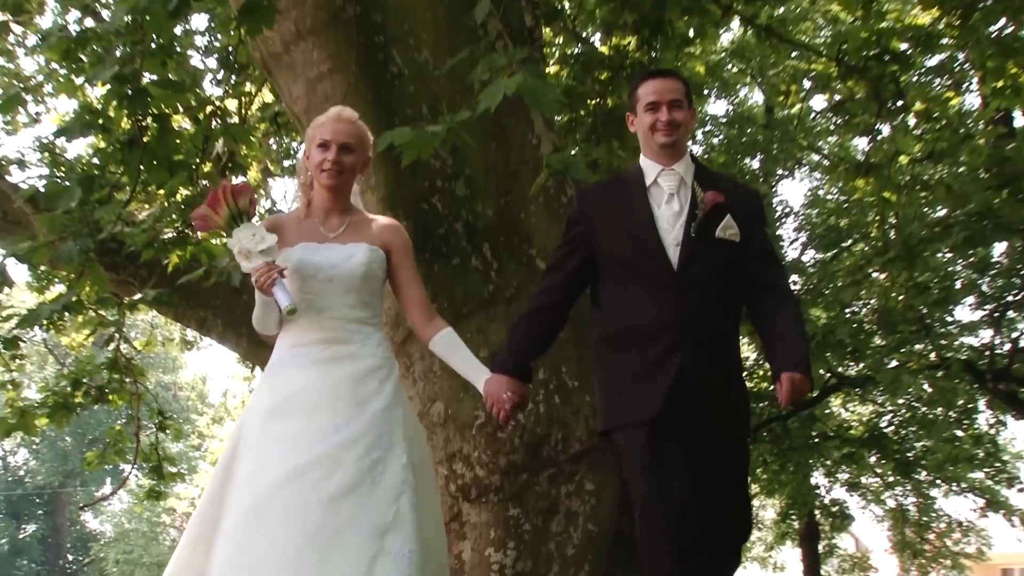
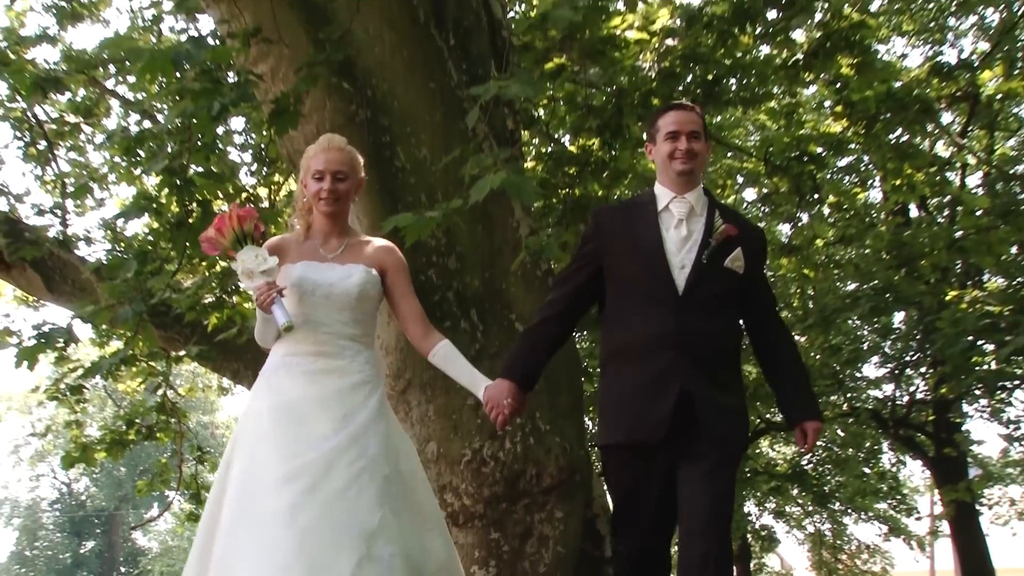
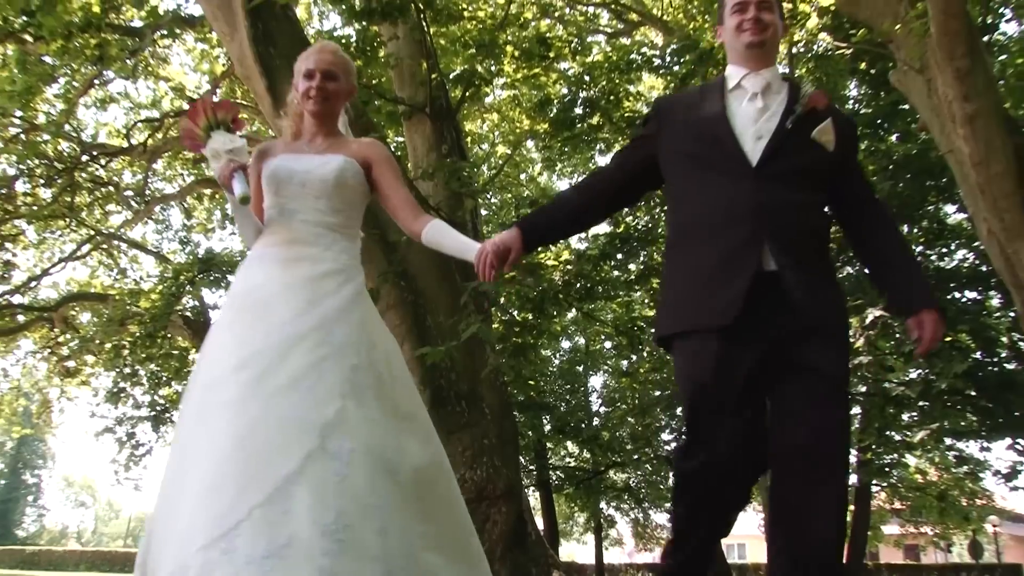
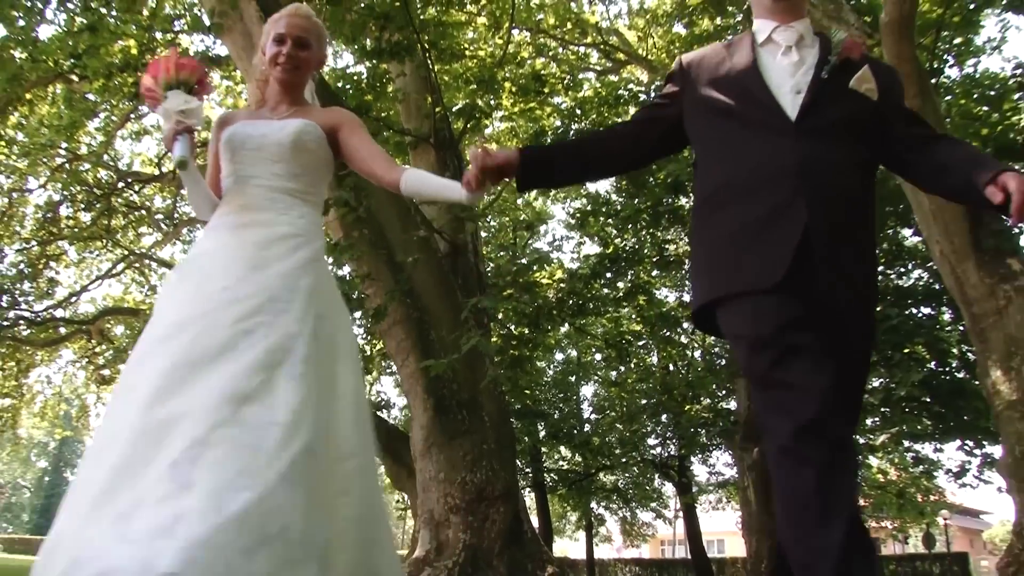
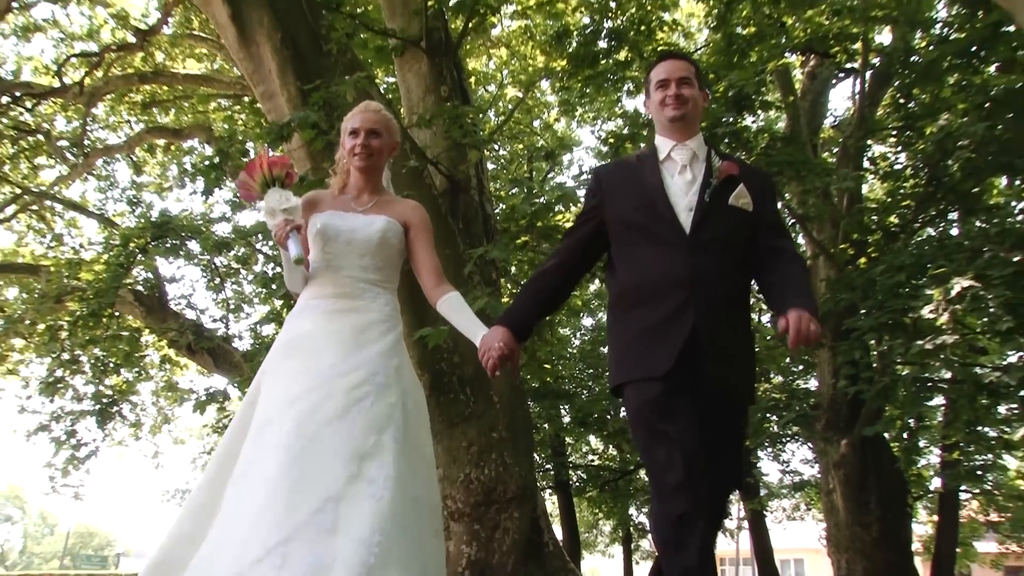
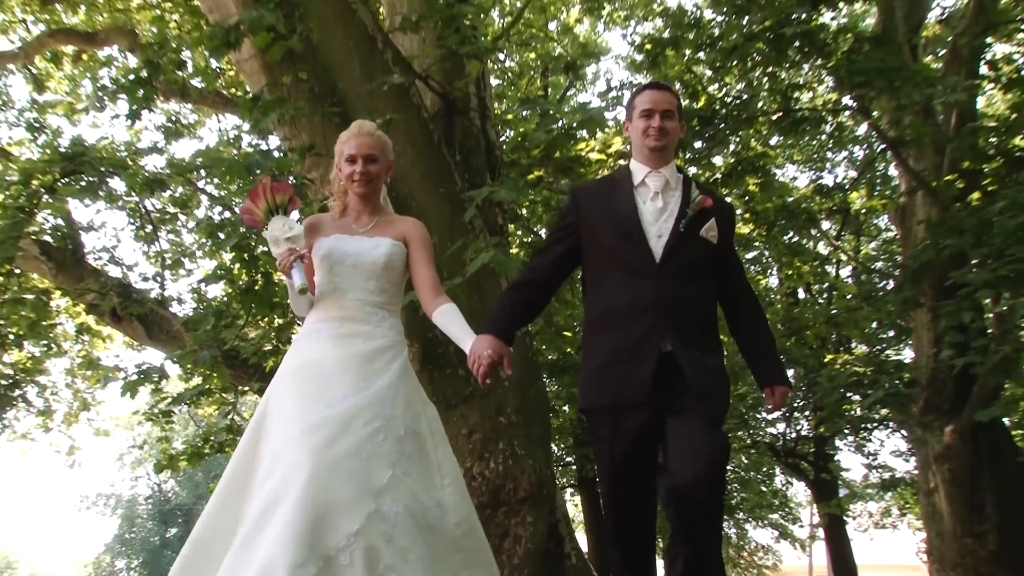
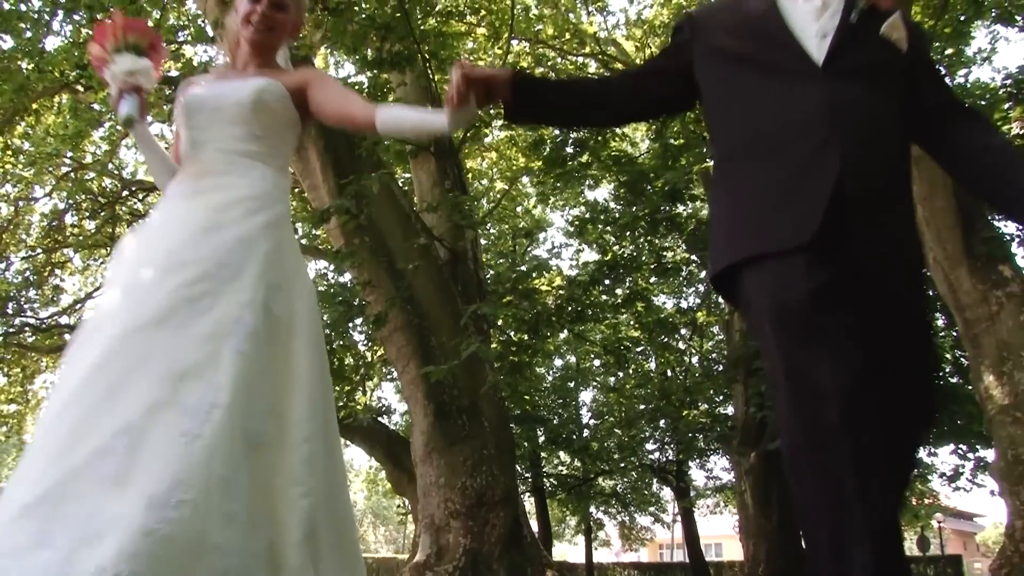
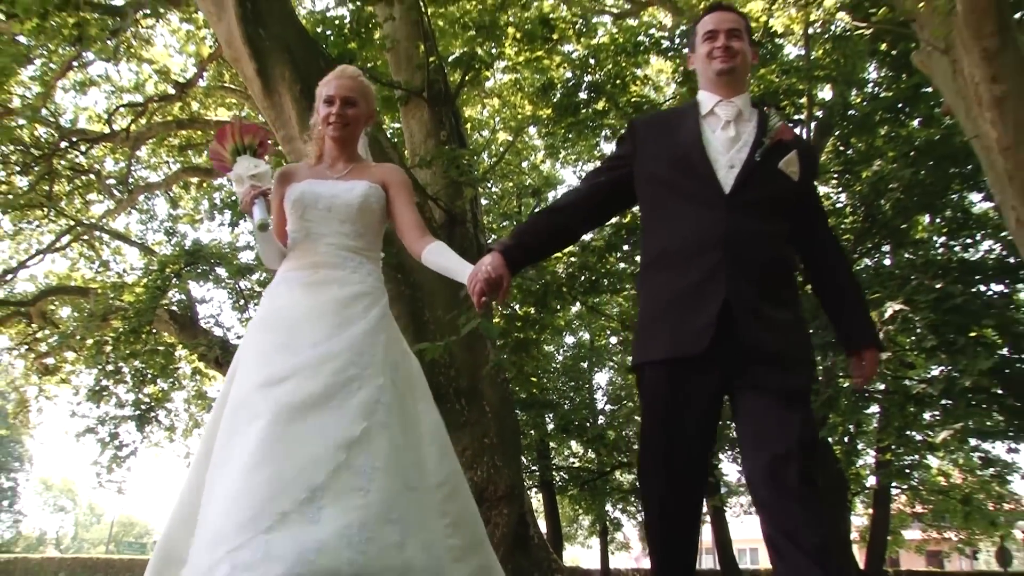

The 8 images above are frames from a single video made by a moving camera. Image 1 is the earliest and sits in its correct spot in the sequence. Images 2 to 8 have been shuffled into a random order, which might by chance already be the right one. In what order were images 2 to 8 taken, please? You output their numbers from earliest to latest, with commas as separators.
2, 6, 5, 8, 3, 4, 7
